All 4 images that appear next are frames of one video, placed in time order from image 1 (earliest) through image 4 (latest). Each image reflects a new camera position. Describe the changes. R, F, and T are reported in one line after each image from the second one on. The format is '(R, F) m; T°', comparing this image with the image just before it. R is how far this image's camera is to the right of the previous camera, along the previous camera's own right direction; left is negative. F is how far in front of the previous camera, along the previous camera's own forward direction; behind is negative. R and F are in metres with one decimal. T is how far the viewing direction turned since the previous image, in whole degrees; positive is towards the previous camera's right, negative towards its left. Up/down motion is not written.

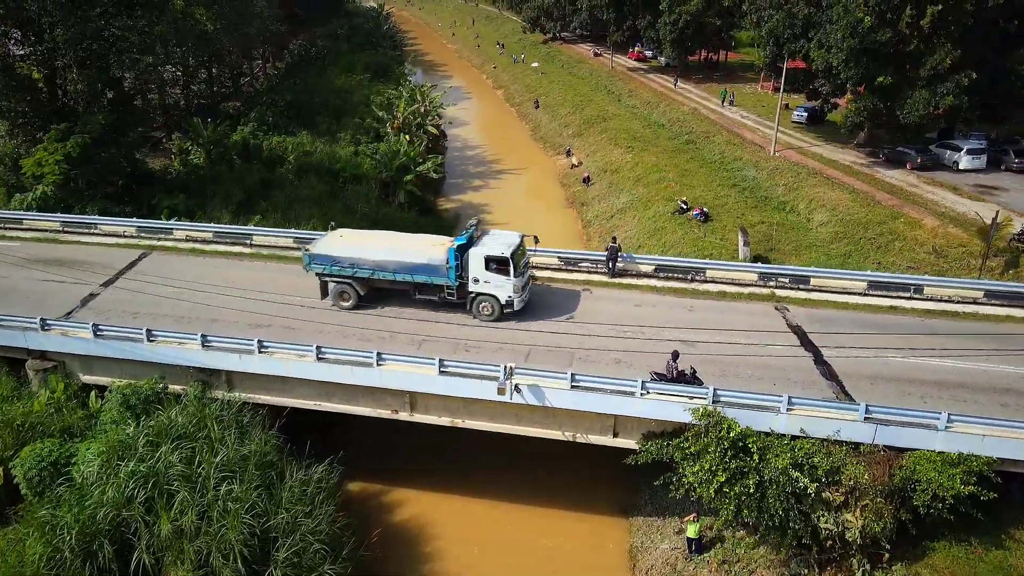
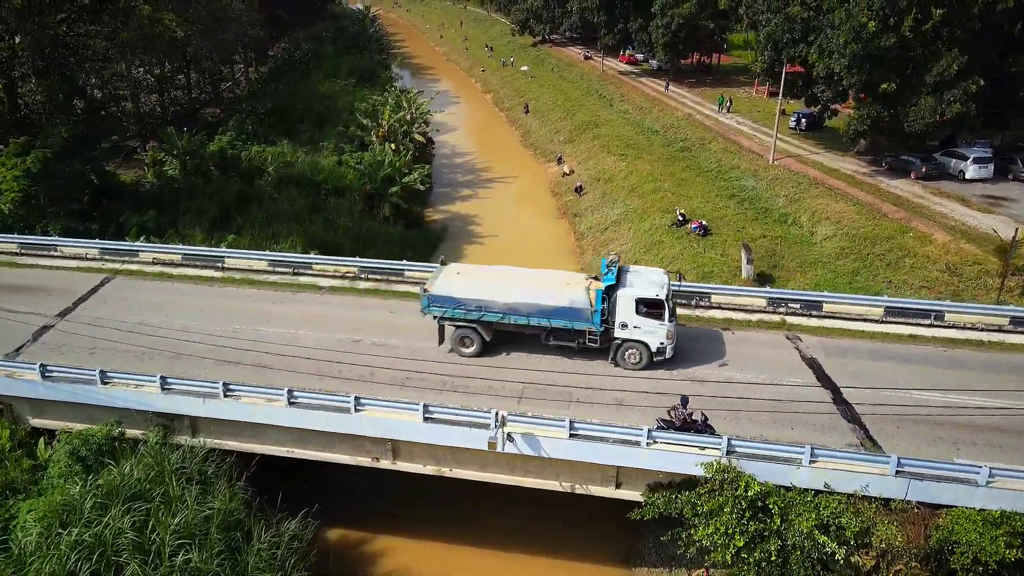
(0.0, +1.1) m; +1°
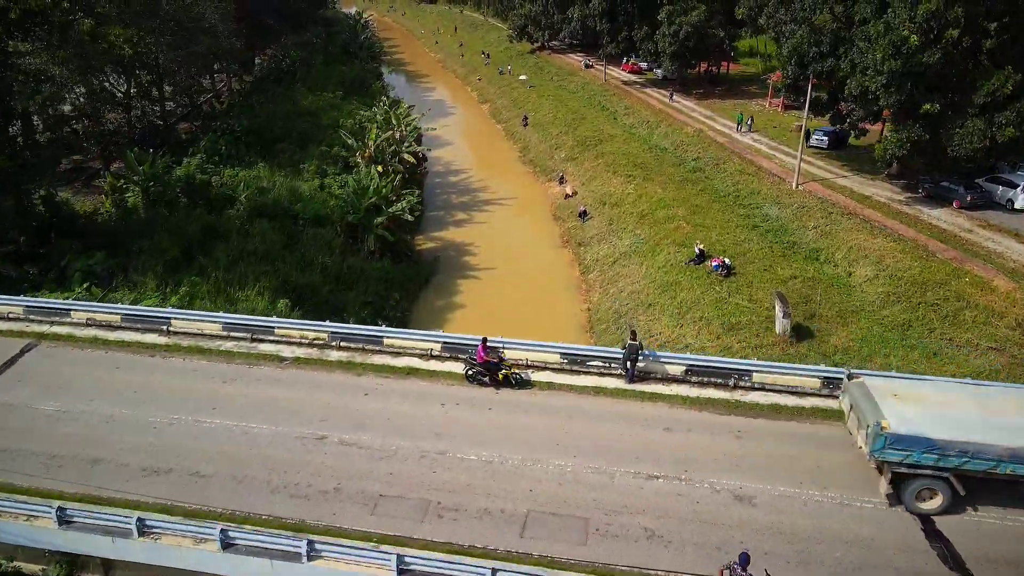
(0.0, +2.6) m; 0°
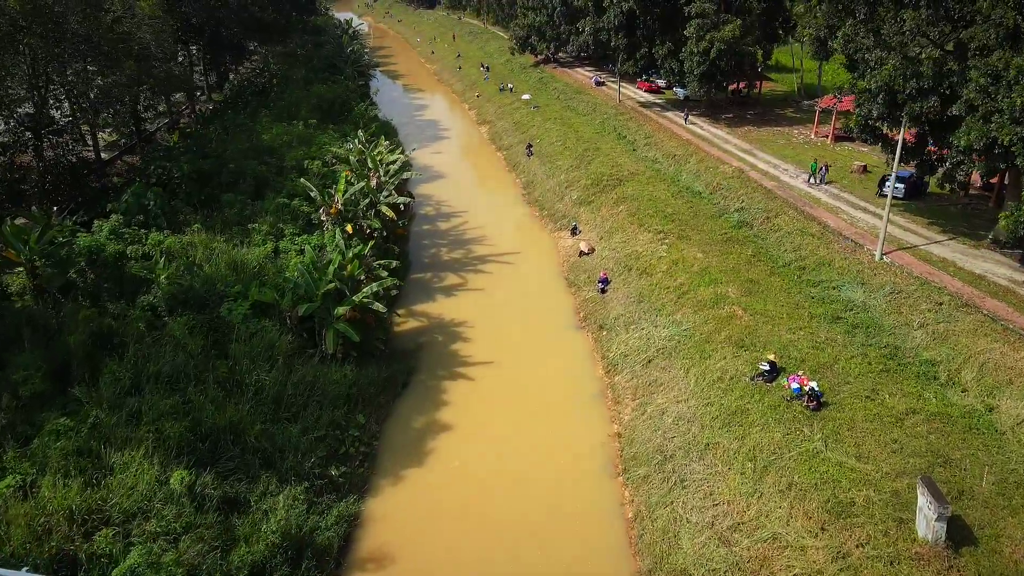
(-0.1, +5.8) m; 0°
